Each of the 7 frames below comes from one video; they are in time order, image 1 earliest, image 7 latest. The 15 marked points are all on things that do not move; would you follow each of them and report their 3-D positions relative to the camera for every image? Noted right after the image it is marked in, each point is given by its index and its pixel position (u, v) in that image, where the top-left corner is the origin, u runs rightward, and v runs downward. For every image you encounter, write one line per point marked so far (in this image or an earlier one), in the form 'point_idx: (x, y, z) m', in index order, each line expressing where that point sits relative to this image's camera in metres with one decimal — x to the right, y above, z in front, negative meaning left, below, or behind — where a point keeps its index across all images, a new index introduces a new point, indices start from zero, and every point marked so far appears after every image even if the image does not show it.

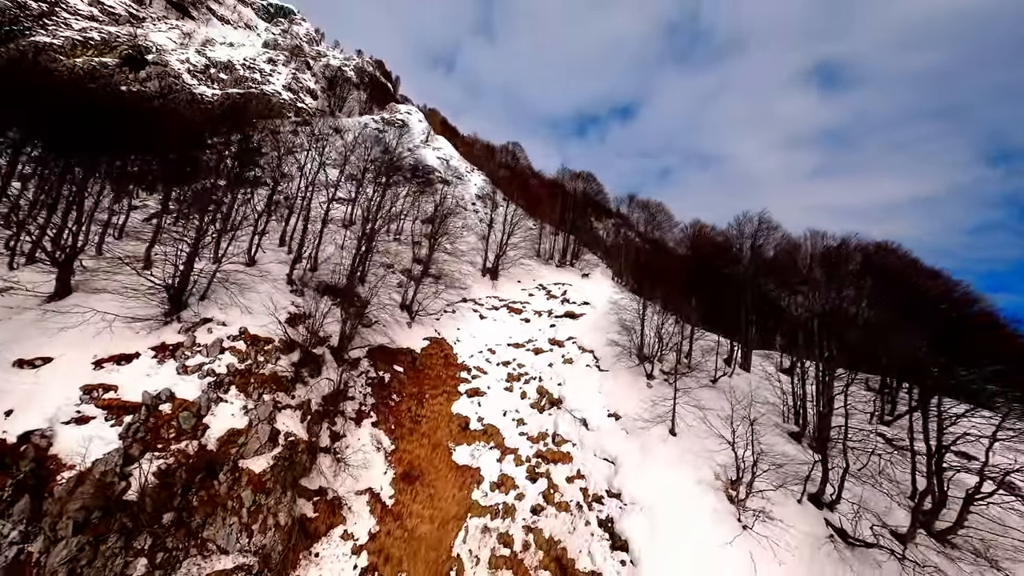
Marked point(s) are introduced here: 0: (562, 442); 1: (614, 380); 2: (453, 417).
0: (+2.8, -8.6, +16.7) m
1: (+6.5, -5.9, +19.3) m
2: (-3.8, -8.3, +19.8) m
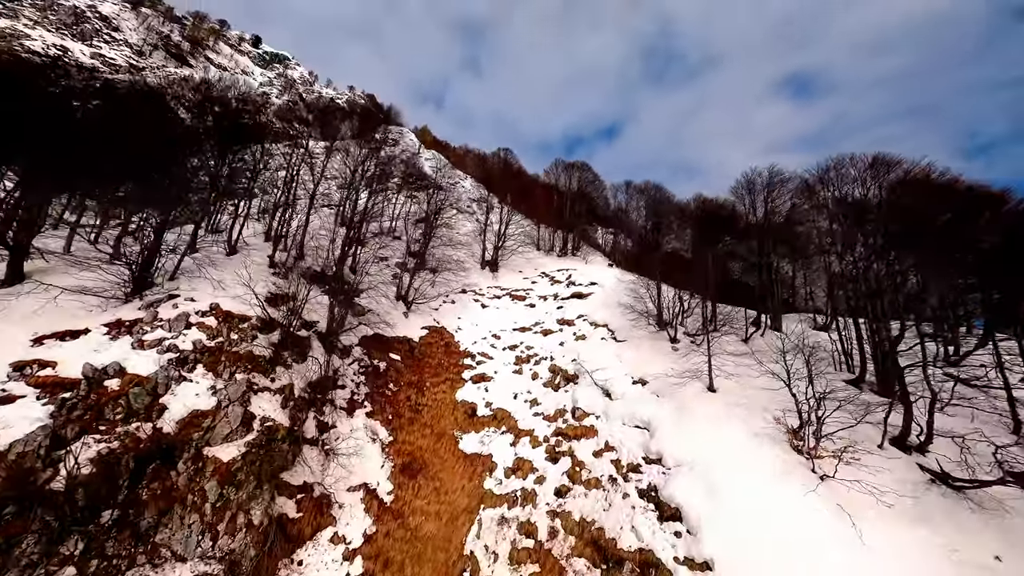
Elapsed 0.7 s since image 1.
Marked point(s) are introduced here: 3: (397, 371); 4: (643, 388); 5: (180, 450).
0: (+3.4, -6.2, +14.6) m
1: (+6.9, -3.4, +17.3) m
2: (-3.1, -6.6, +17.6) m
3: (-7.1, -5.1, +18.8) m
4: (+6.3, -4.9, +14.5) m
5: (-11.2, -5.5, +10.2) m
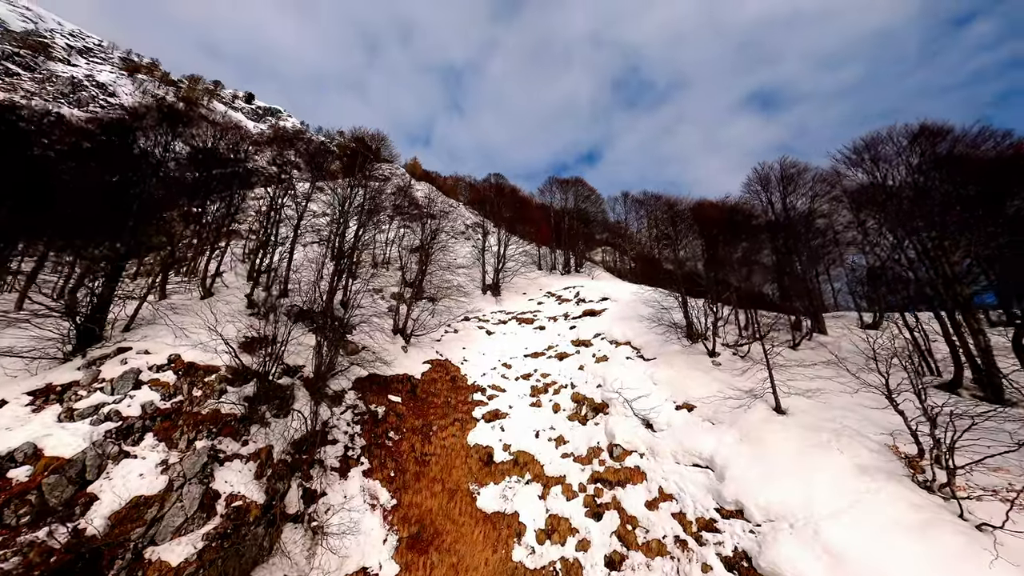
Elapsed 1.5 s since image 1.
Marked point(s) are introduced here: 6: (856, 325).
0: (+4.5, -6.7, +12.1) m
1: (+7.8, -3.9, +15.1) m
2: (-2.0, -7.9, +15.0) m
3: (-6.1, -6.9, +16.3) m
4: (+7.3, -5.2, +12.2) m
5: (-10.1, -6.8, +7.6) m
6: (+20.3, -2.0, +18.0) m
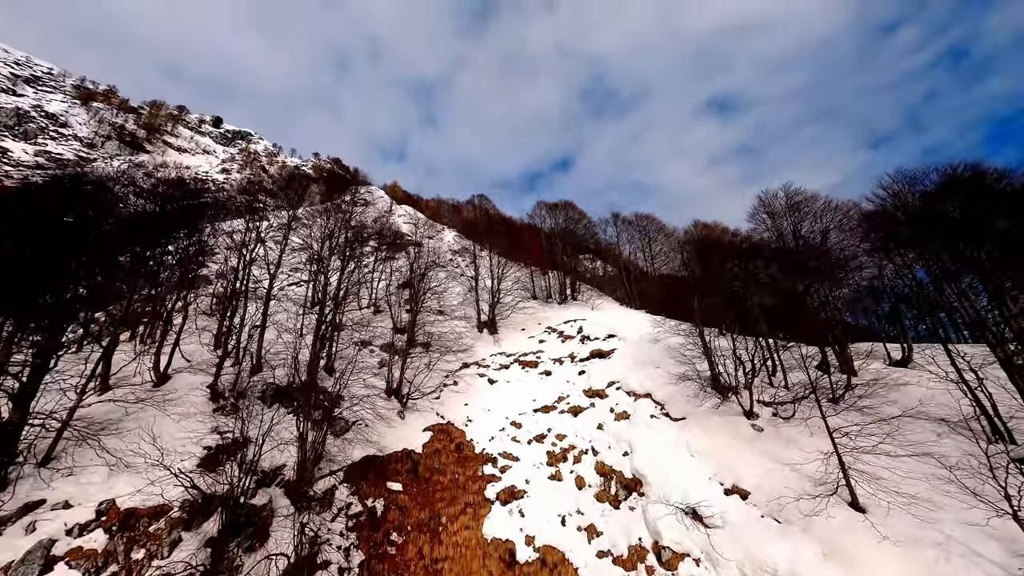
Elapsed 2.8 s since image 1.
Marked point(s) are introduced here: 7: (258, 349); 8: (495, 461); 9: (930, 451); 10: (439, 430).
0: (+5.6, -9.3, +10.3) m
1: (+8.6, -6.4, +13.5) m
2: (-1.0, -11.0, +12.9) m
3: (-5.1, -10.3, +14.0) m
4: (+8.3, -7.7, +10.6) m
5: (-8.7, -10.2, +5.1) m
6: (+20.8, -3.9, +17.2) m
7: (-13.7, -3.3, +16.4) m
8: (-0.9, -9.4, +16.4) m
9: (+14.7, -5.8, +10.7) m
10: (-4.3, -8.5, +18.0) m
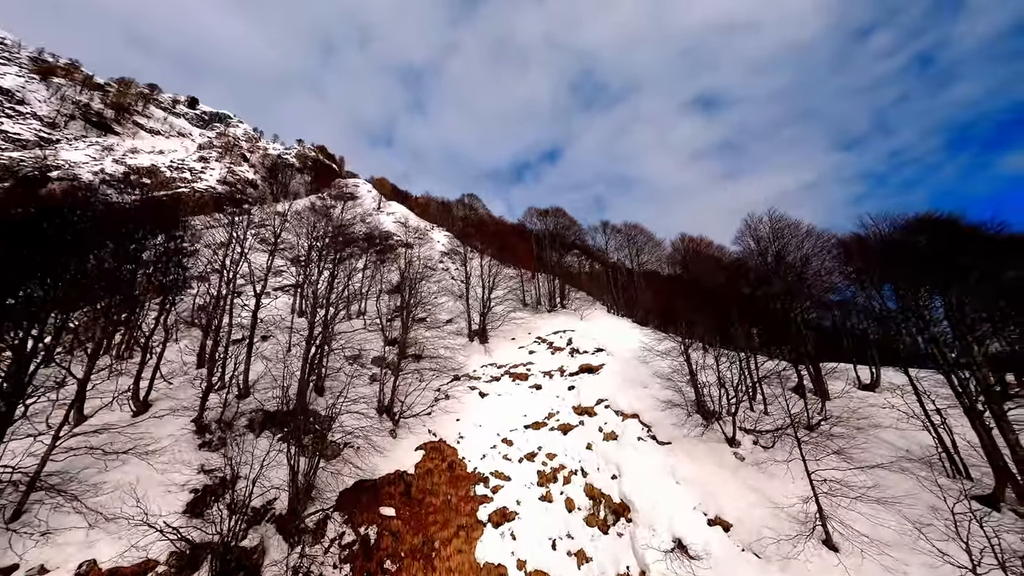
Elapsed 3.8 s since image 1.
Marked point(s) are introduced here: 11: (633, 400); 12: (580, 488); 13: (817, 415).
0: (+5.4, -10.9, +10.8) m
1: (+8.2, -8.0, +14.1) m
2: (-1.3, -12.4, +13.2) m
3: (-5.5, -11.6, +14.2) m
4: (+8.1, -9.3, +11.2) m
5: (-8.8, -11.7, +5.1) m
6: (+20.4, -5.5, +18.1) m
7: (-14.1, -4.5, +16.1) m
8: (-1.3, -10.7, +16.7) m
9: (+14.5, -7.5, +11.5) m
10: (-4.8, -9.7, +18.1) m
11: (+7.2, -6.7, +17.9) m
12: (+3.4, -10.1, +15.1) m
13: (+15.0, -6.2, +15.0) m
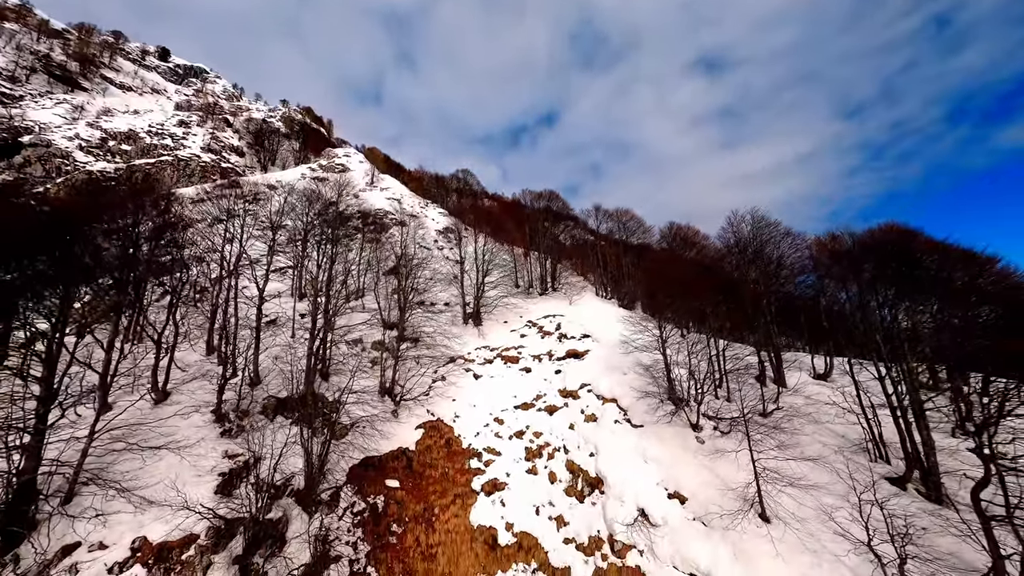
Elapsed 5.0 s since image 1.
0: (+4.9, -11.4, +13.1) m
1: (+7.7, -8.2, +16.1) m
2: (-1.9, -12.6, +15.5) m
3: (-6.1, -11.6, +16.3) m
4: (+7.6, -9.8, +13.3) m
5: (-9.2, -12.6, +7.3) m
6: (+19.8, -5.5, +20.0) m
7: (-14.6, -4.3, +17.3) m
8: (-1.9, -10.5, +18.8) m
9: (+14.1, -8.1, +13.5) m
10: (-5.4, -9.4, +20.1) m
11: (+6.6, -6.5, +19.7) m
12: (+2.9, -10.1, +17.2) m
13: (+14.5, -6.4, +16.9) m
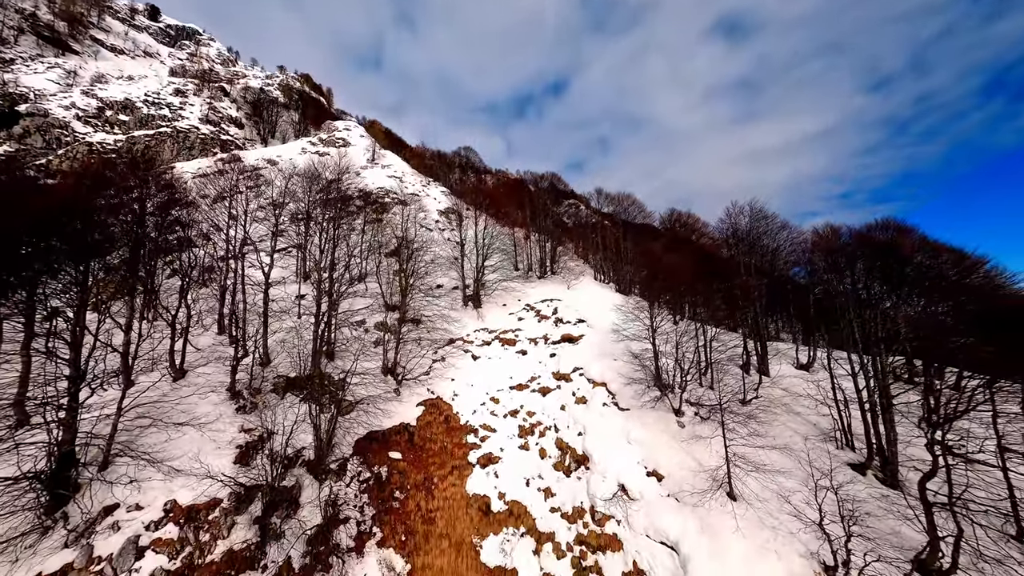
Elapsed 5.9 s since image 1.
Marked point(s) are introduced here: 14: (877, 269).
0: (+4.4, -11.2, +14.5) m
1: (+7.3, -7.7, +17.2) m
2: (-2.3, -12.0, +17.0) m
3: (-6.5, -11.0, +17.8) m
4: (+7.1, -9.6, +14.5) m
5: (-9.8, -12.6, +8.9) m
6: (+19.5, -4.9, +20.7) m
7: (-14.9, -3.4, +18.4) m
8: (-2.3, -9.7, +20.2) m
9: (+13.6, -7.9, +14.6) m
10: (-5.7, -8.4, +21.4) m
11: (+6.3, -5.8, +20.7) m
12: (+2.5, -9.6, +18.5) m
13: (+14.1, -6.0, +17.8) m
14: (+20.1, +1.0, +16.8) m
